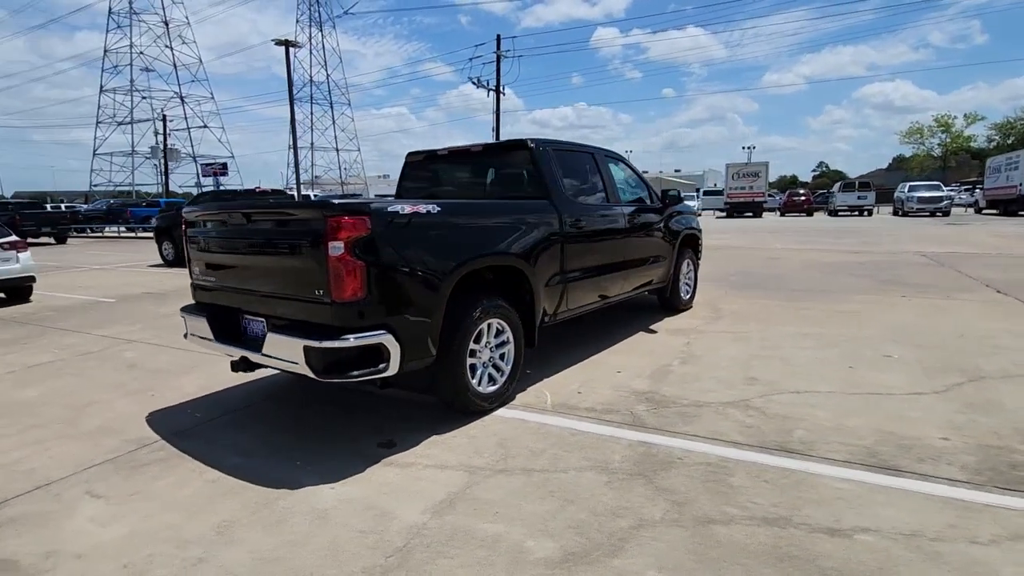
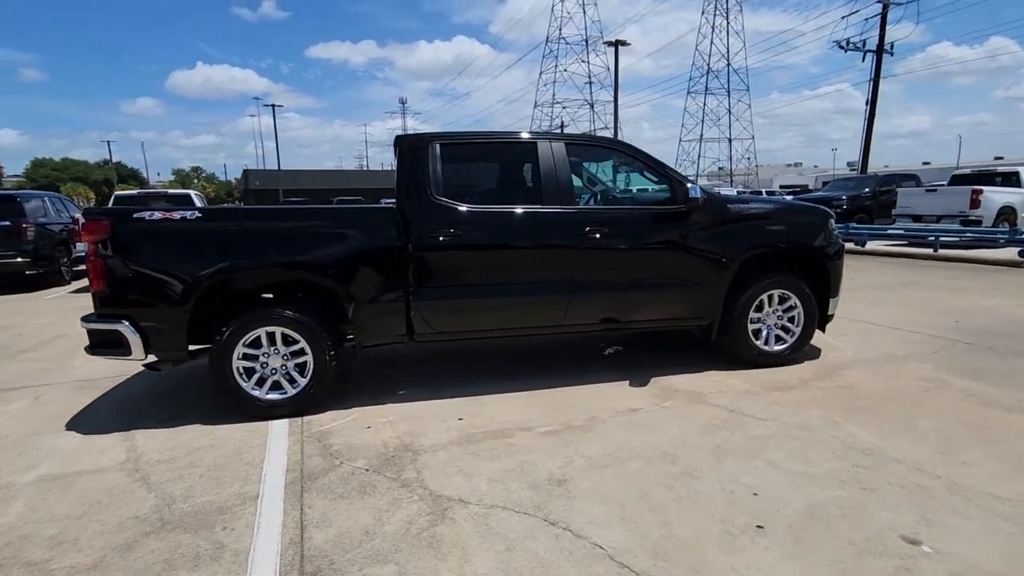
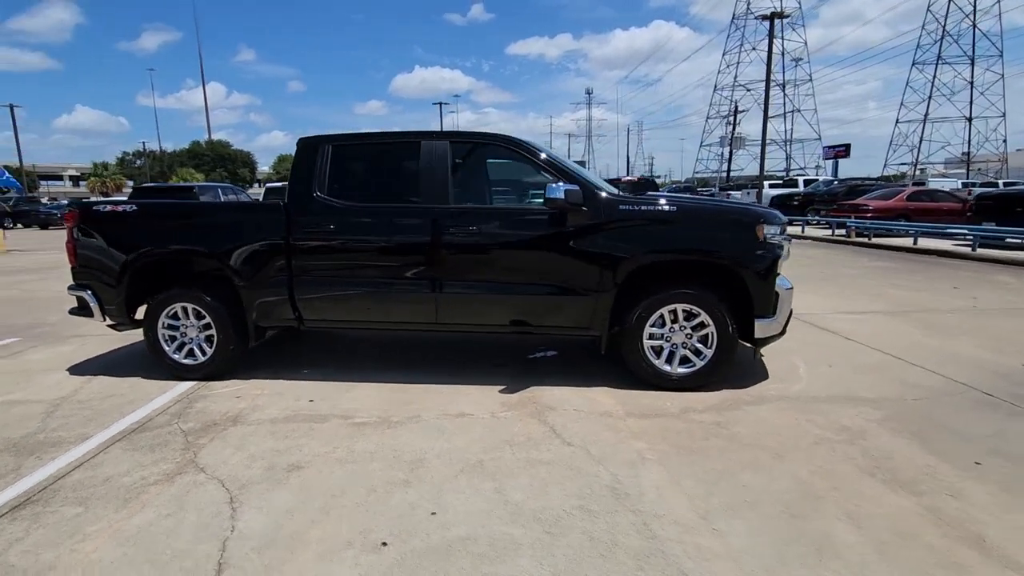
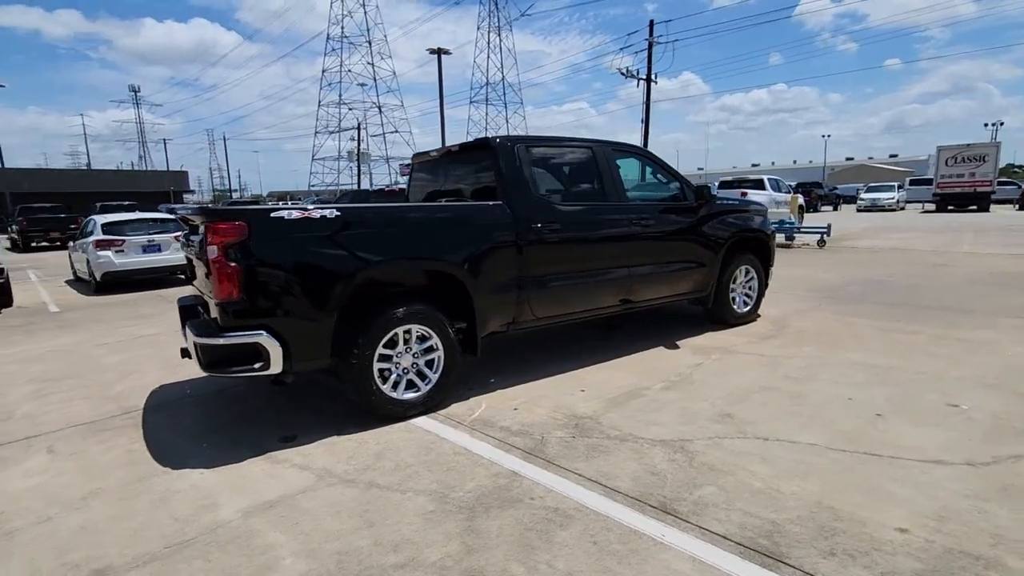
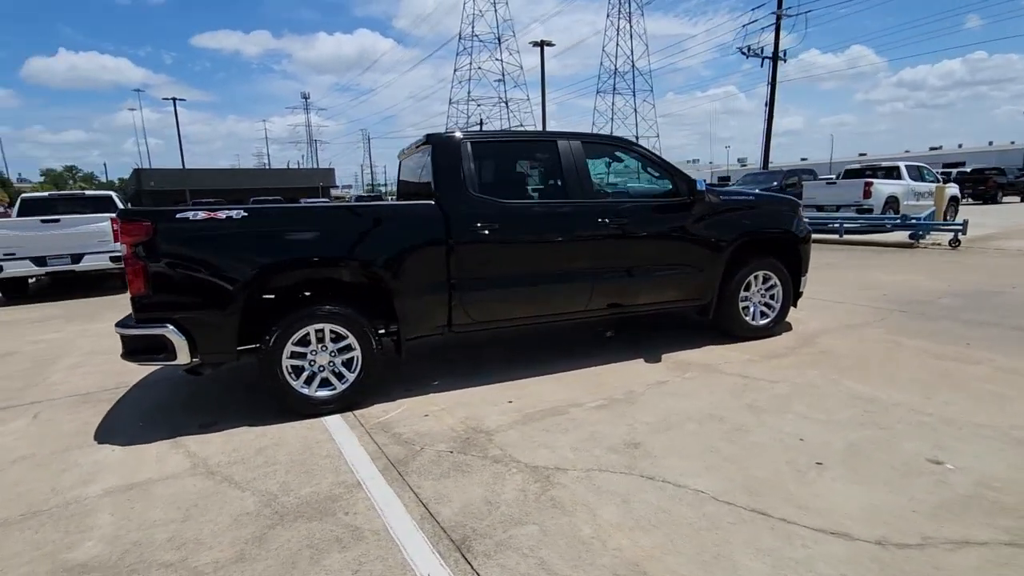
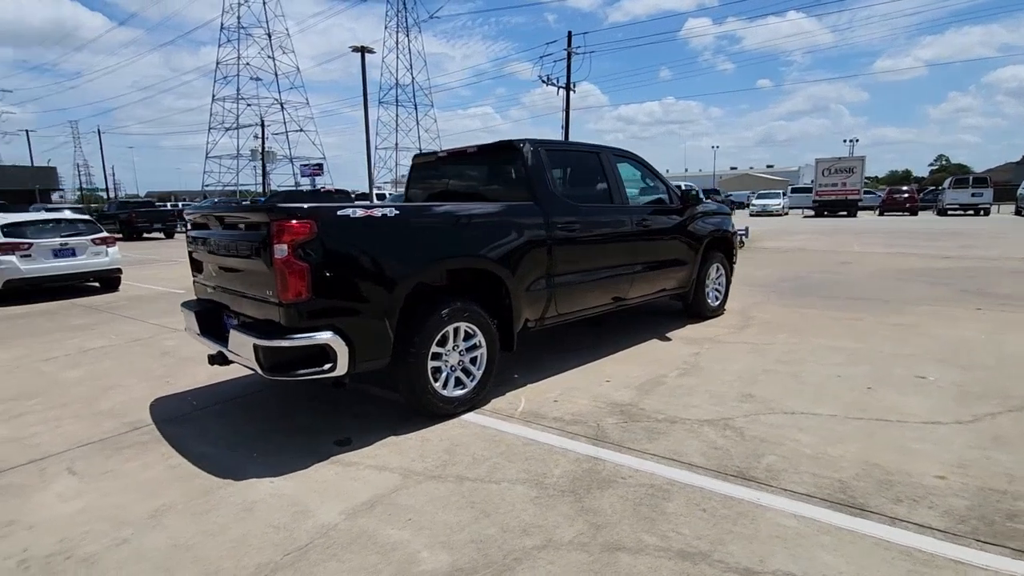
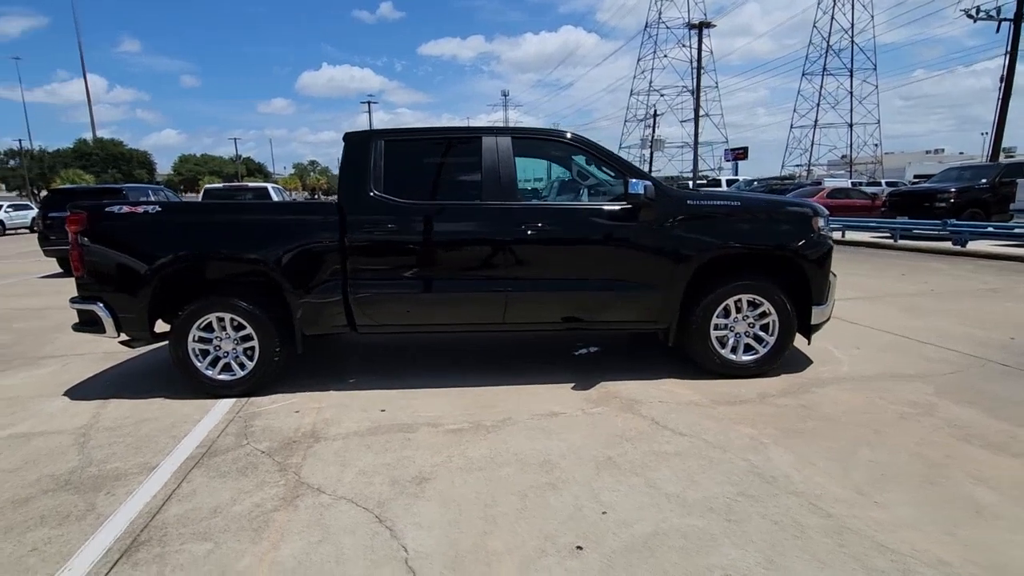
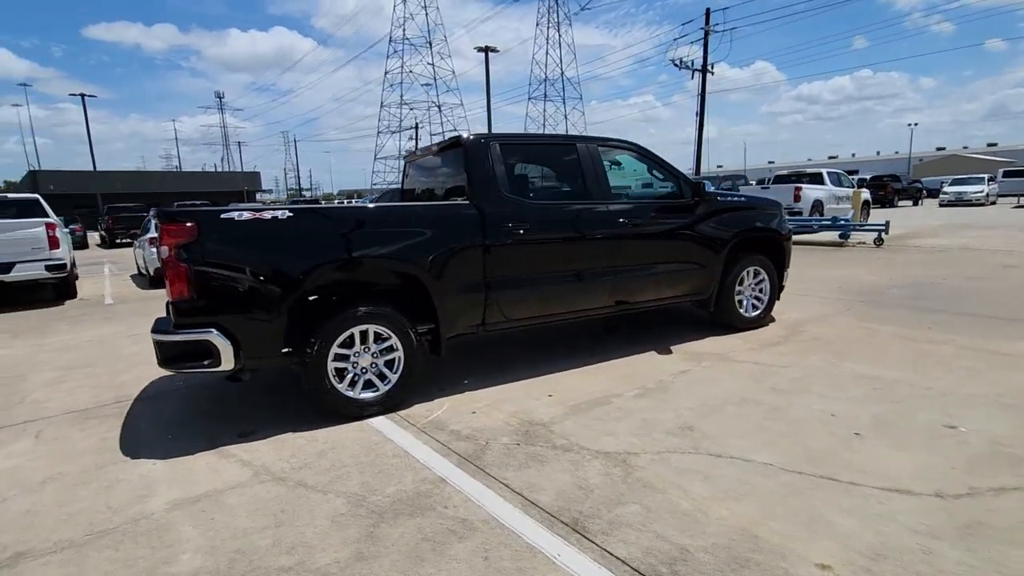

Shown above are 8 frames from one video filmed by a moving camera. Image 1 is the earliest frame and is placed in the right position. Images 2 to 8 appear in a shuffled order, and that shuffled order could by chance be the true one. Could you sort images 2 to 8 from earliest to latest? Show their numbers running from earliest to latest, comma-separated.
6, 4, 8, 5, 2, 7, 3
